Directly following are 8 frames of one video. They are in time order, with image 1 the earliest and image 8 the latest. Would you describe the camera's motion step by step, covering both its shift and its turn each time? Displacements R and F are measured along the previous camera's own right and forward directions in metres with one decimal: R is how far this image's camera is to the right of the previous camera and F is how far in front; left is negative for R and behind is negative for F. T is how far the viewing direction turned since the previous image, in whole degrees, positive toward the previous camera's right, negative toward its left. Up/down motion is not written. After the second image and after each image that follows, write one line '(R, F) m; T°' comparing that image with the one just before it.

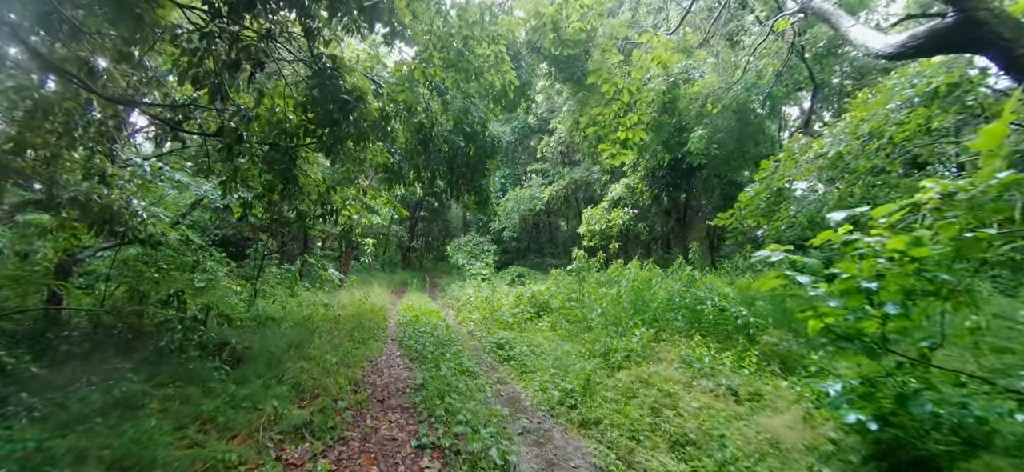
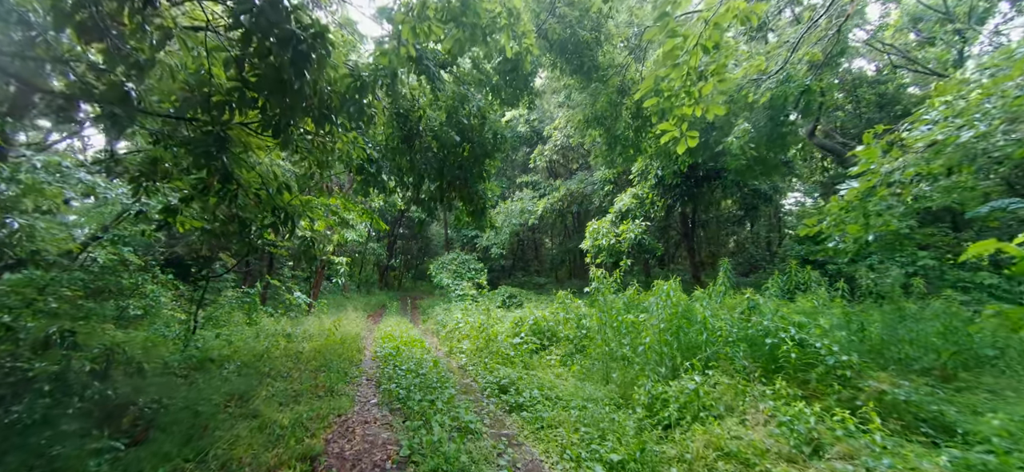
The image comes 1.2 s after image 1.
(-0.3, +1.3) m; +3°
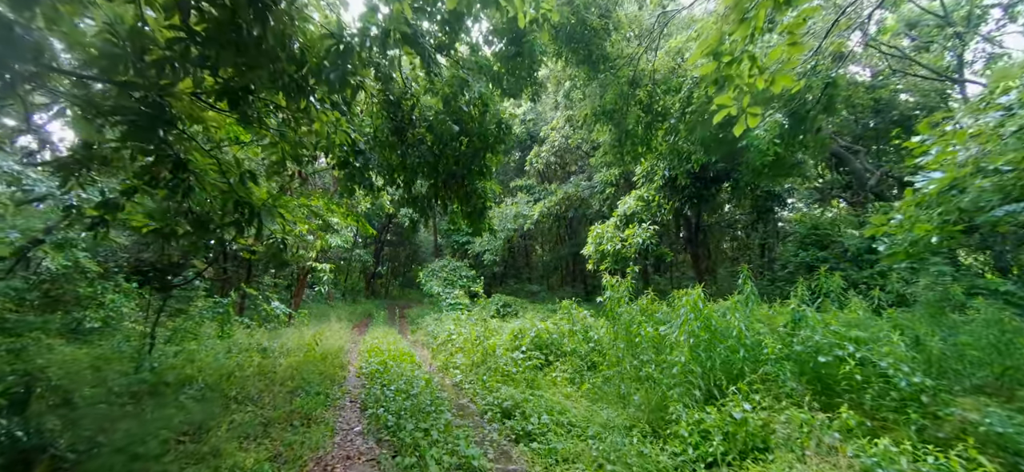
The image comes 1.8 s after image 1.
(-0.2, +0.6) m; +2°
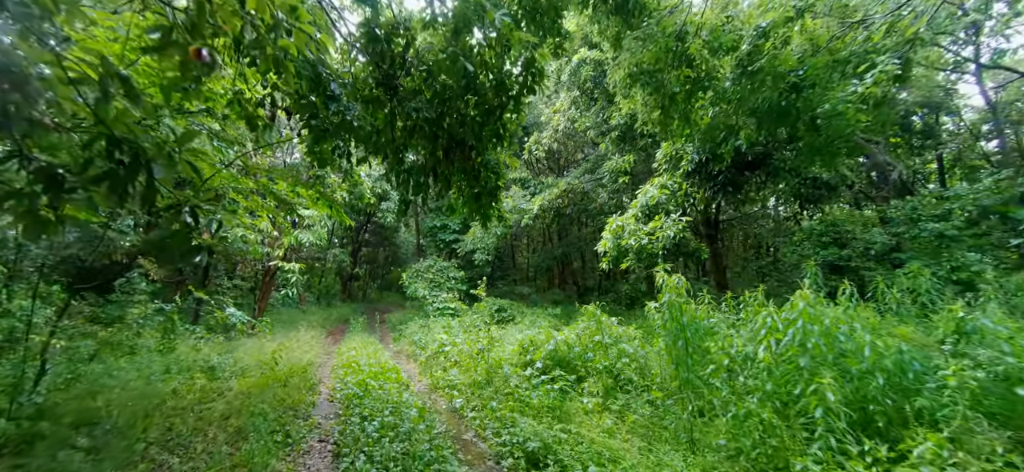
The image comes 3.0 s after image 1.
(-0.4, +1.3) m; +3°
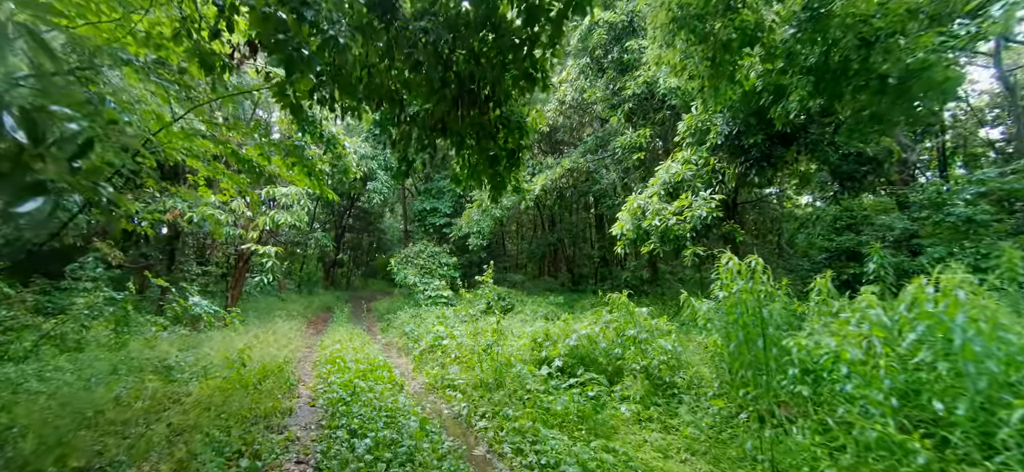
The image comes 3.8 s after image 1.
(-0.3, +0.8) m; +2°
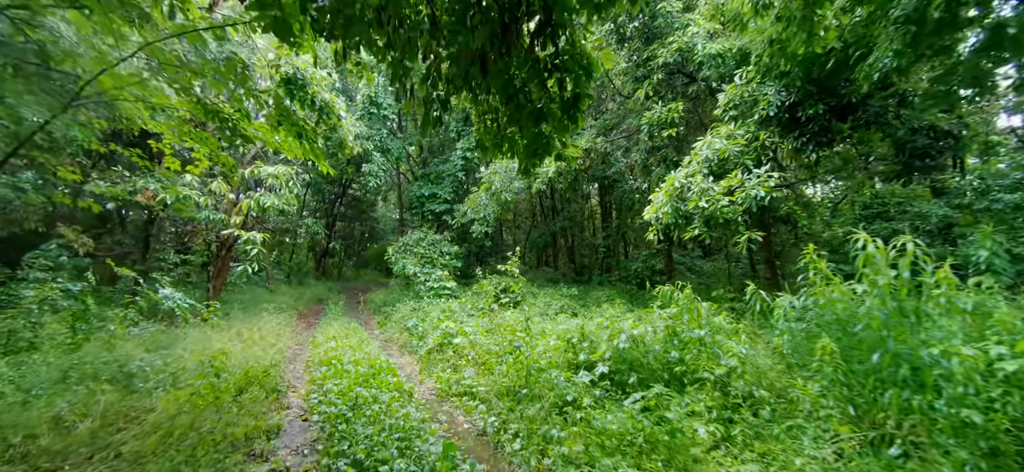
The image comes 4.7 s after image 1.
(-0.4, +0.8) m; +1°
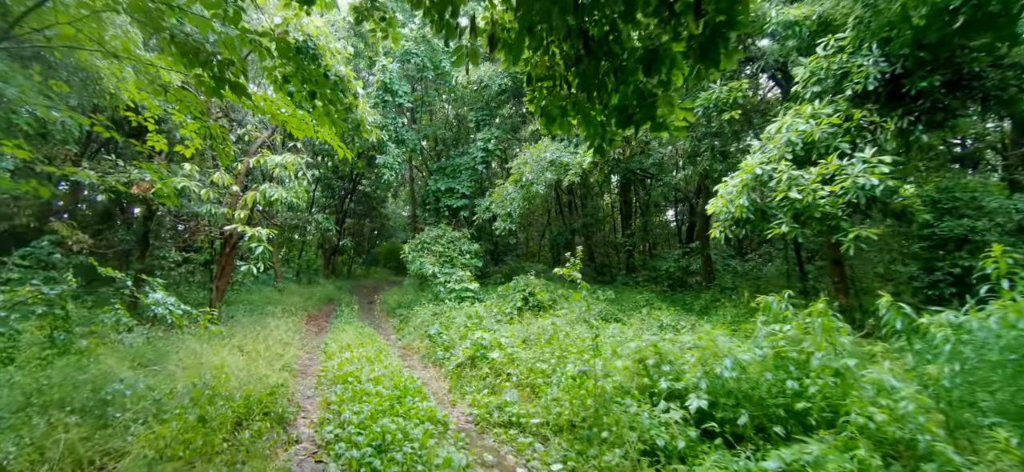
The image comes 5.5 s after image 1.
(-0.4, +0.8) m; -1°
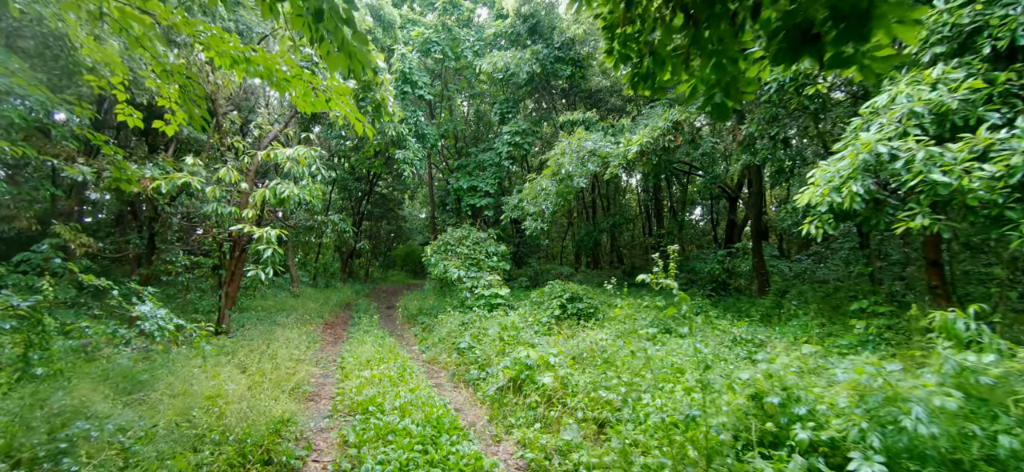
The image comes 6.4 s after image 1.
(-0.3, +0.9) m; -2°
